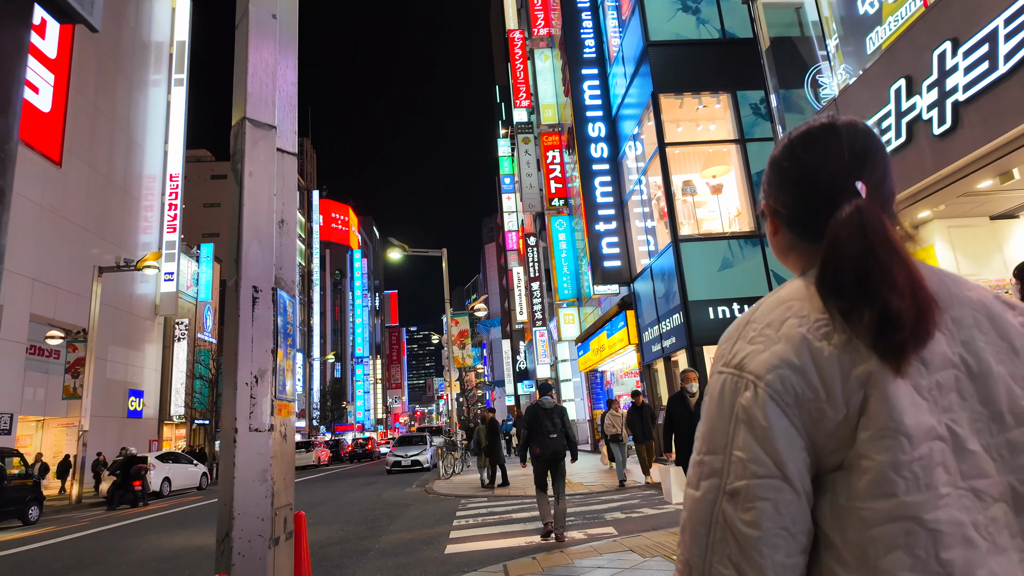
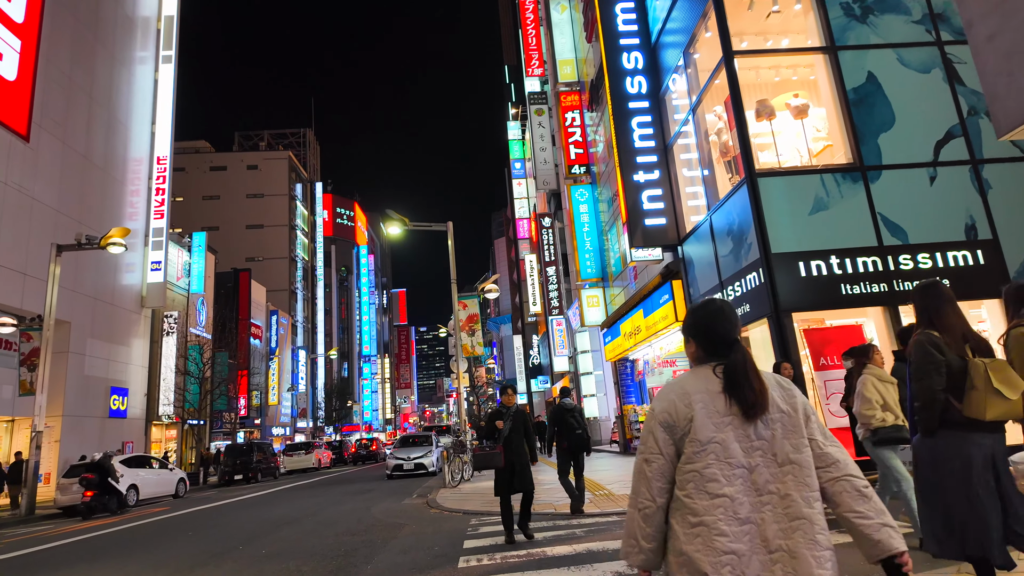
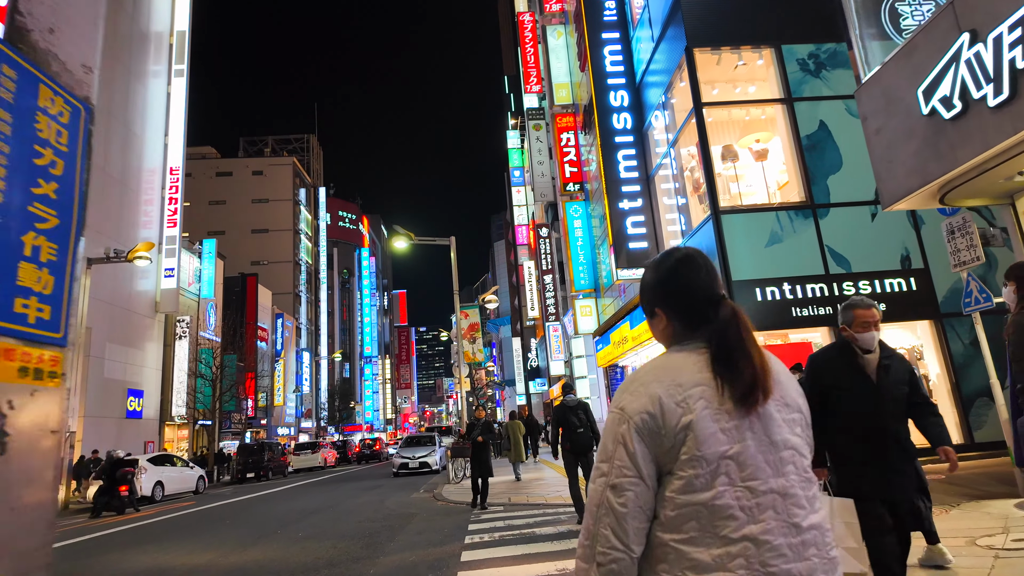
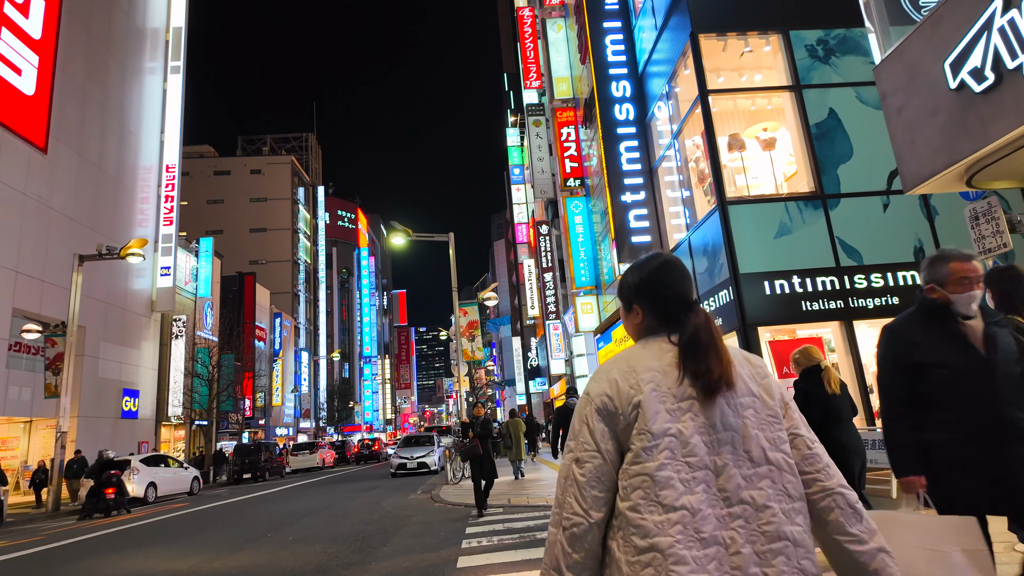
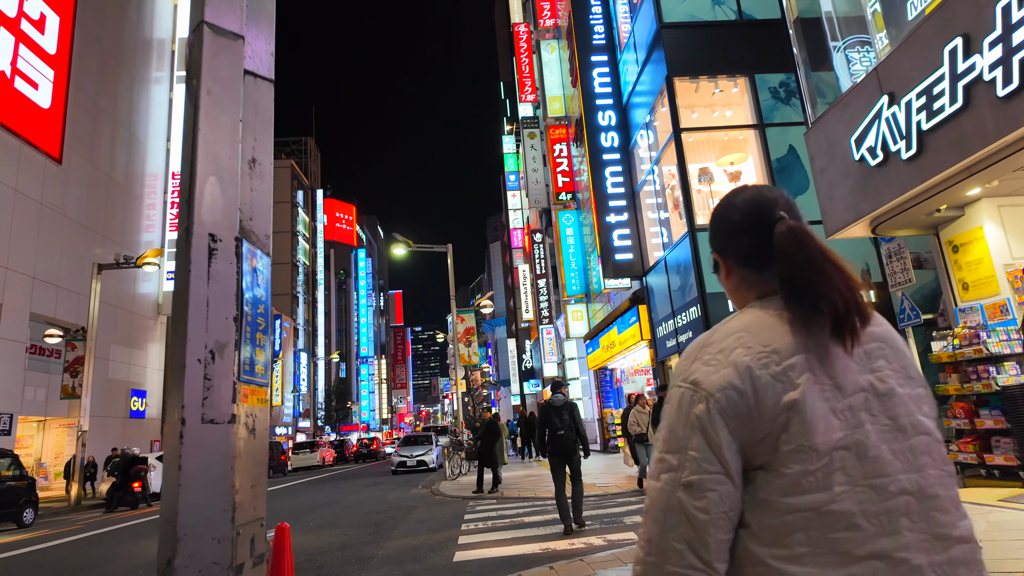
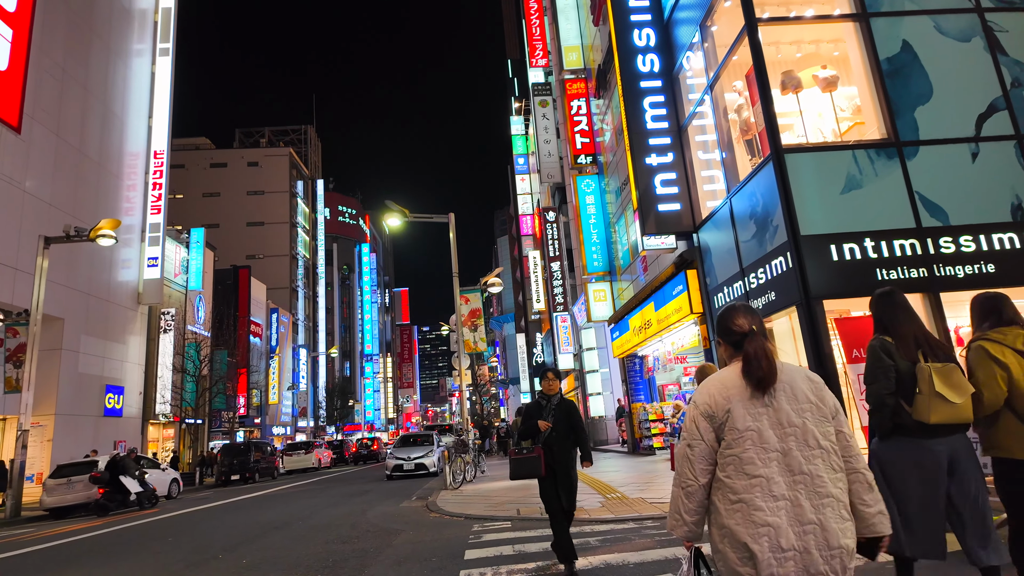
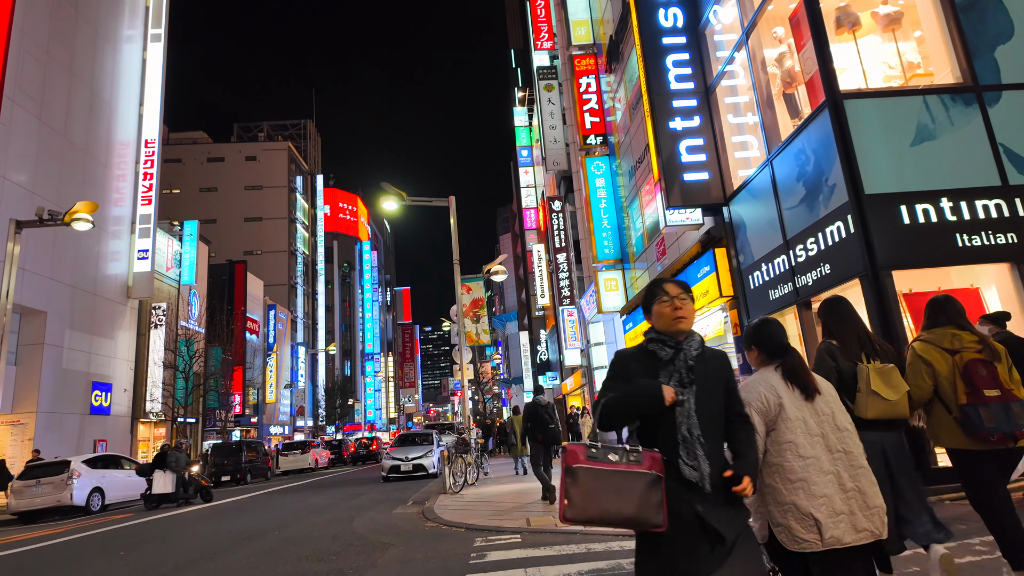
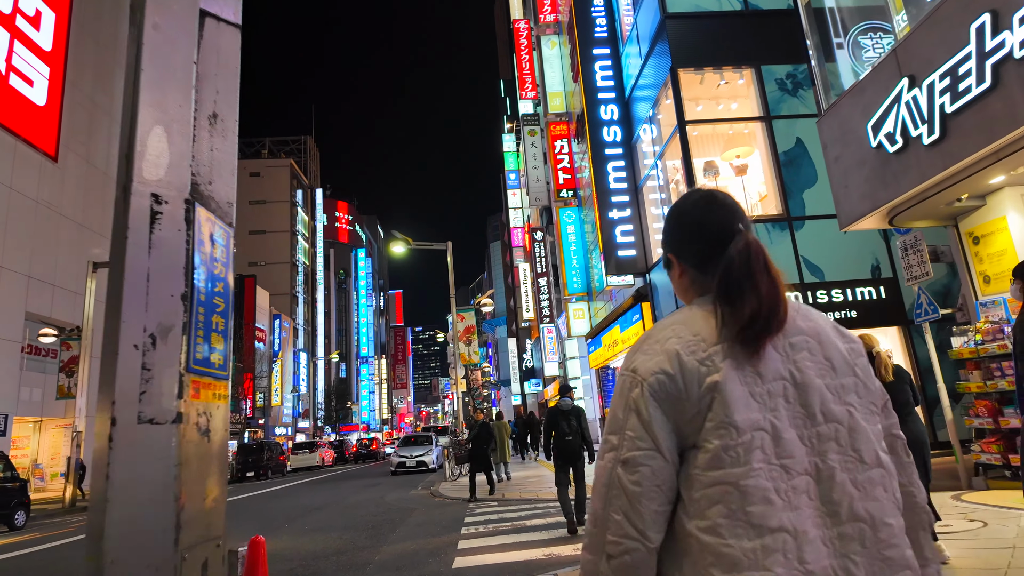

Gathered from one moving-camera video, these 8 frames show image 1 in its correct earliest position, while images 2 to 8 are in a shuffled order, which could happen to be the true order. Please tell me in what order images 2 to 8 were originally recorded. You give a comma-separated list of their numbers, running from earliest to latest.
5, 8, 3, 4, 2, 6, 7
